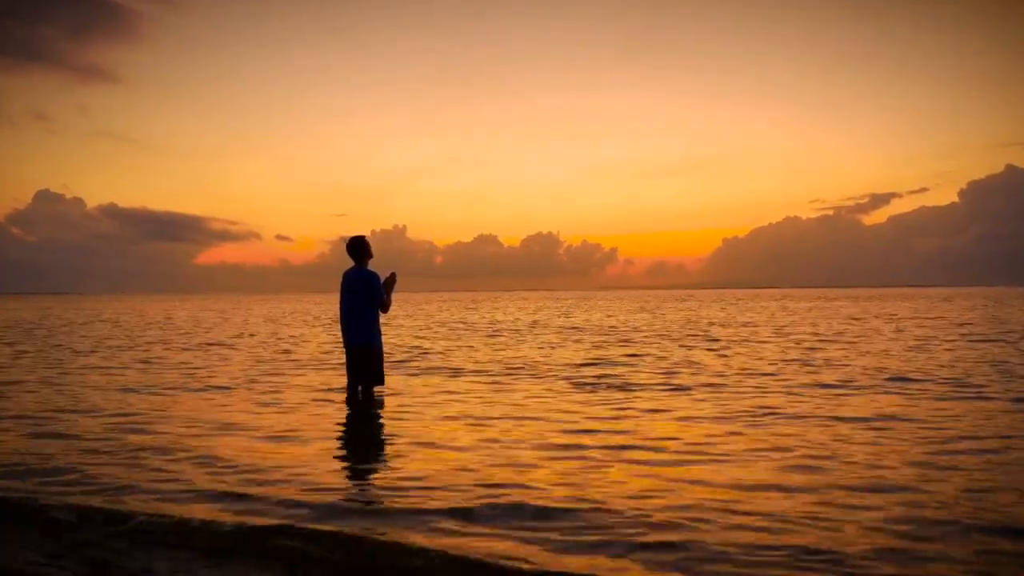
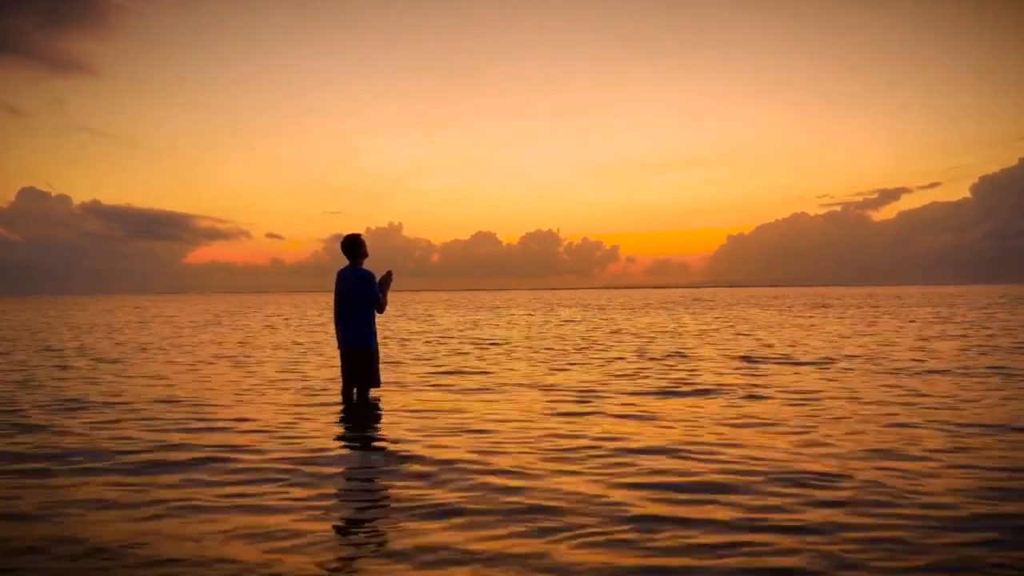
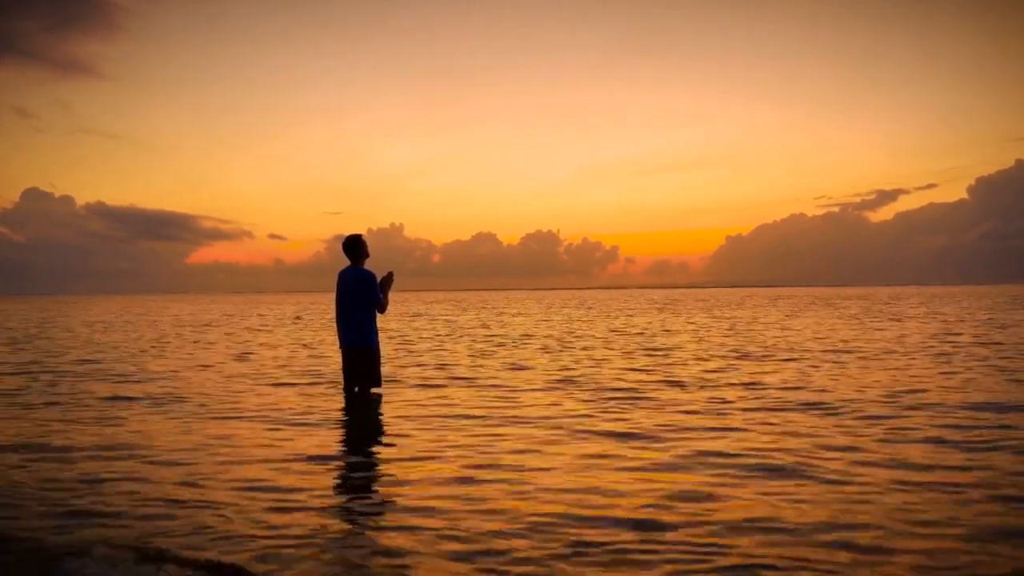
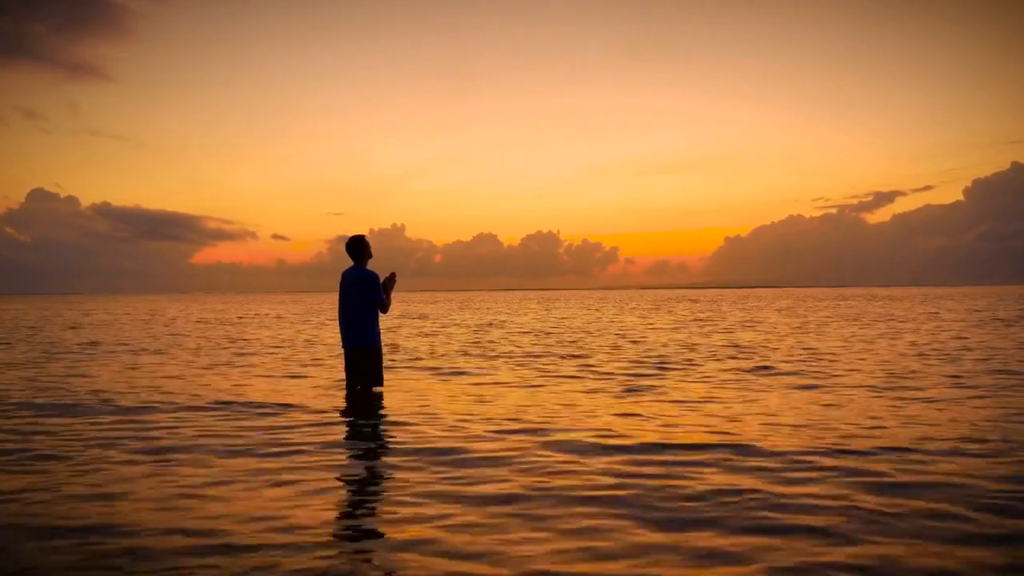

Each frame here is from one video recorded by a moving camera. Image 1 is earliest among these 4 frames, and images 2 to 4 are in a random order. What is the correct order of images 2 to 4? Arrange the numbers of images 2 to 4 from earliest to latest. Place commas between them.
4, 3, 2
